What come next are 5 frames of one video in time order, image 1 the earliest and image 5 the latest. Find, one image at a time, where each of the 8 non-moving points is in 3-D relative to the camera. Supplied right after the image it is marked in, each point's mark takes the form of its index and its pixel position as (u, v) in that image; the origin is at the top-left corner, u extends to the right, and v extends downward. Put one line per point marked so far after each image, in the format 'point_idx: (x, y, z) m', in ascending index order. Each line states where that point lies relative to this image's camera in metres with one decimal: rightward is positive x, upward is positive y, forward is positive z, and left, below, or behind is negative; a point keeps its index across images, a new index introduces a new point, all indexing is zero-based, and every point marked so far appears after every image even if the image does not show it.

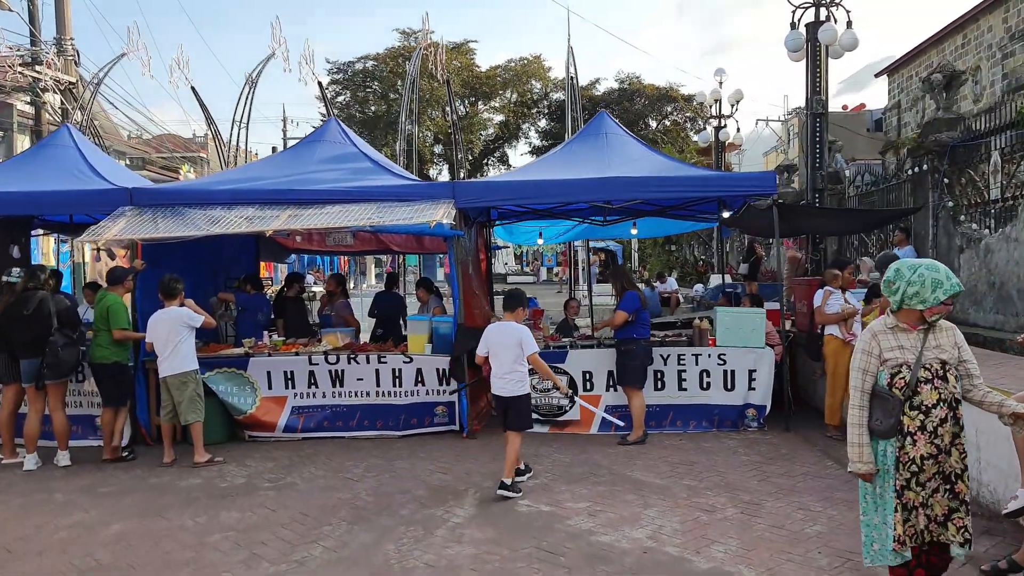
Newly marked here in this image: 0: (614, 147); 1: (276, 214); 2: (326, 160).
0: (+1.0, +1.3, +7.5) m
1: (-2.0, +0.7, +7.1) m
2: (-1.8, +1.3, +8.0) m
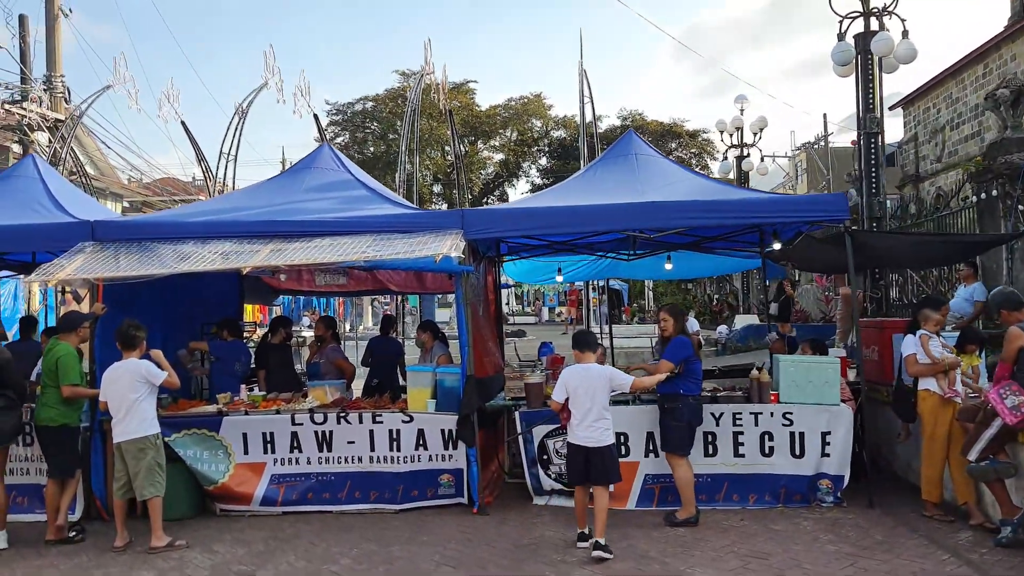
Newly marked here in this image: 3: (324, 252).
0: (+1.1, +1.0, +6.5) m
1: (-1.9, +0.3, +6.1) m
2: (-1.7, +0.9, +7.0) m
3: (-1.3, +0.3, +5.8) m
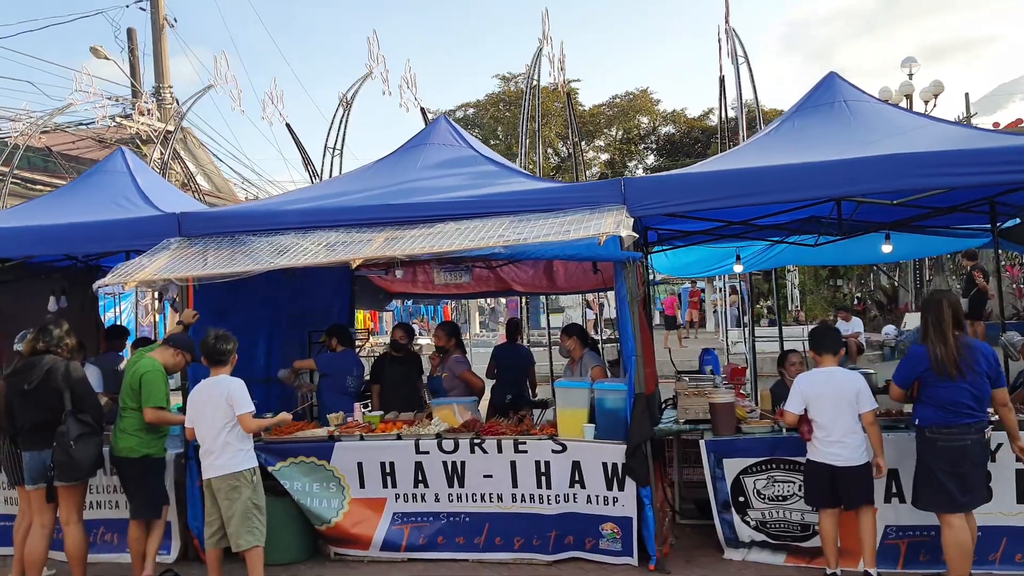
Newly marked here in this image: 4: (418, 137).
0: (+2.1, +1.0, +5.1) m
1: (-0.9, +0.3, +5.0) m
2: (-0.5, +0.9, +5.9) m
3: (-0.4, +0.3, +4.6) m
4: (-0.7, +1.2, +6.2) m
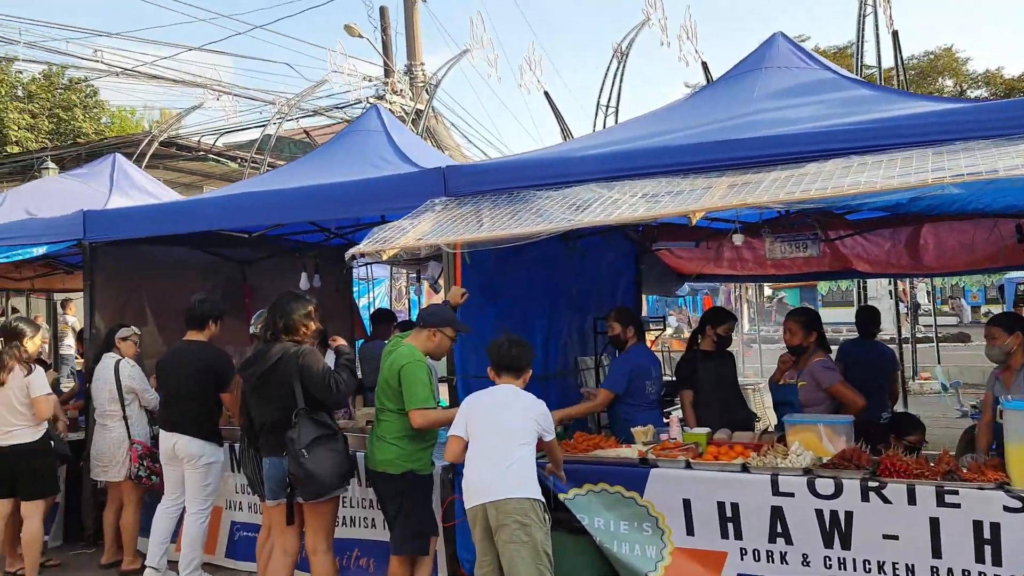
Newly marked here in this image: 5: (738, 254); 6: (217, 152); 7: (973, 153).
0: (+3.7, +1.1, +2.8) m
1: (+0.8, +0.5, +3.6) m
2: (+1.4, +1.0, +4.3) m
3: (+1.2, +0.4, +3.0) m
4: (+1.3, +1.3, +4.7) m
5: (+1.8, +0.3, +6.5) m
6: (-5.4, +2.5, +14.9) m
7: (+1.7, +0.5, +3.0) m
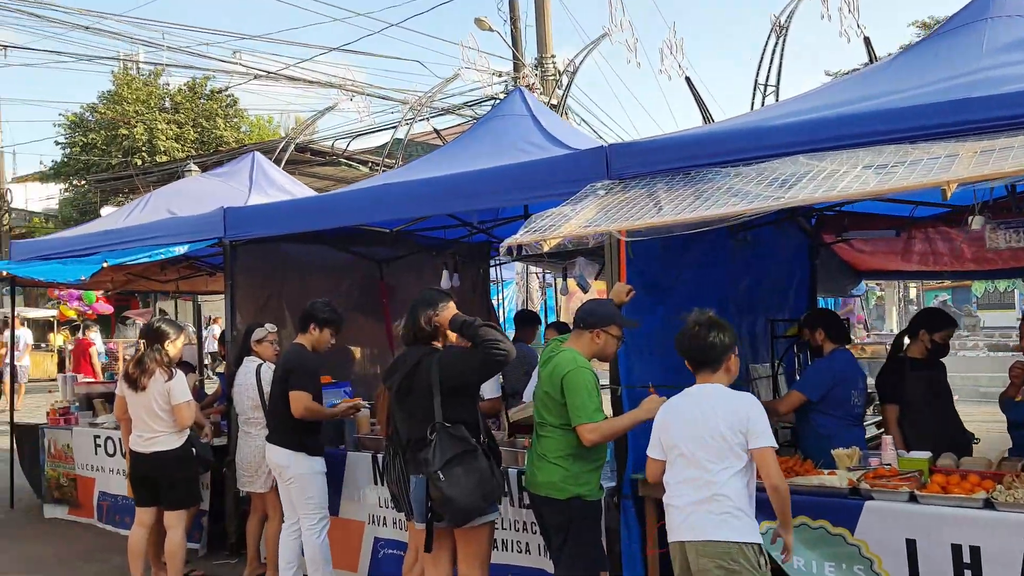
0: (+4.3, +1.2, +1.7) m
1: (+1.5, +0.5, +2.9) m
2: (+2.2, +1.0, +3.5) m
3: (+1.8, +0.4, +2.3) m
4: (+2.2, +1.3, +3.9) m
5: (+2.9, +0.3, +5.7) m
6: (-3.0, +2.5, +15.0) m
7: (+2.3, +0.5, +2.2) m
